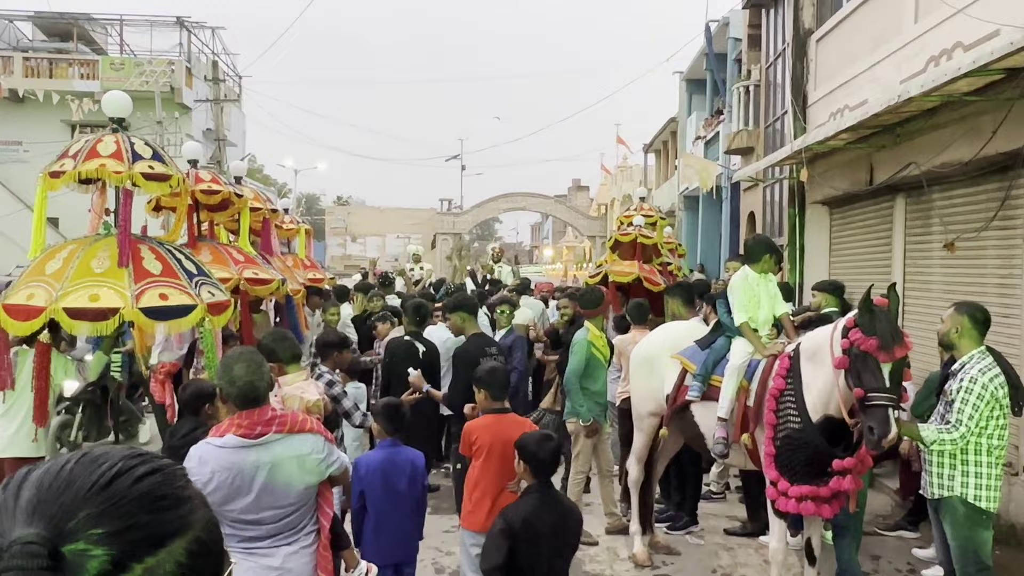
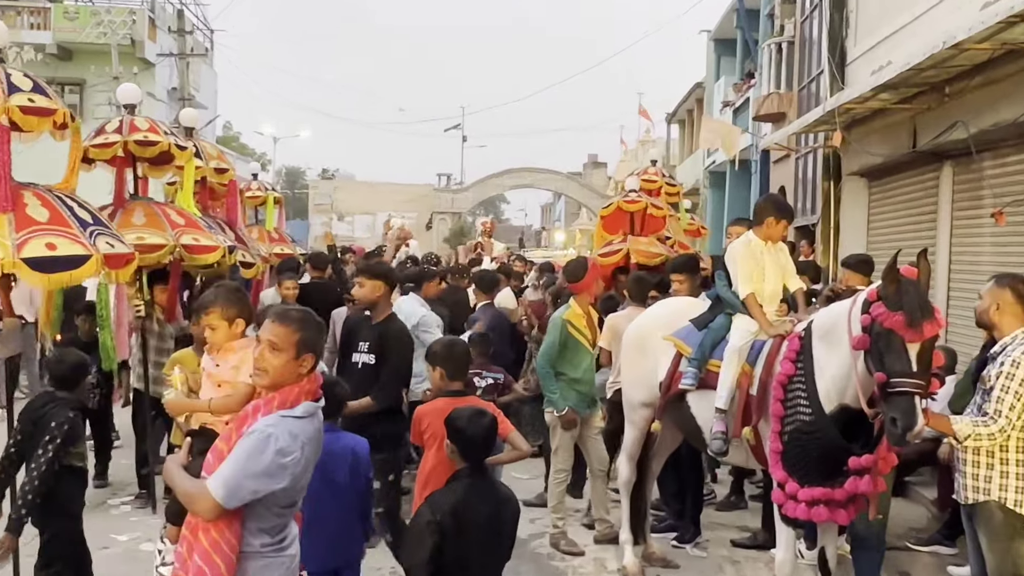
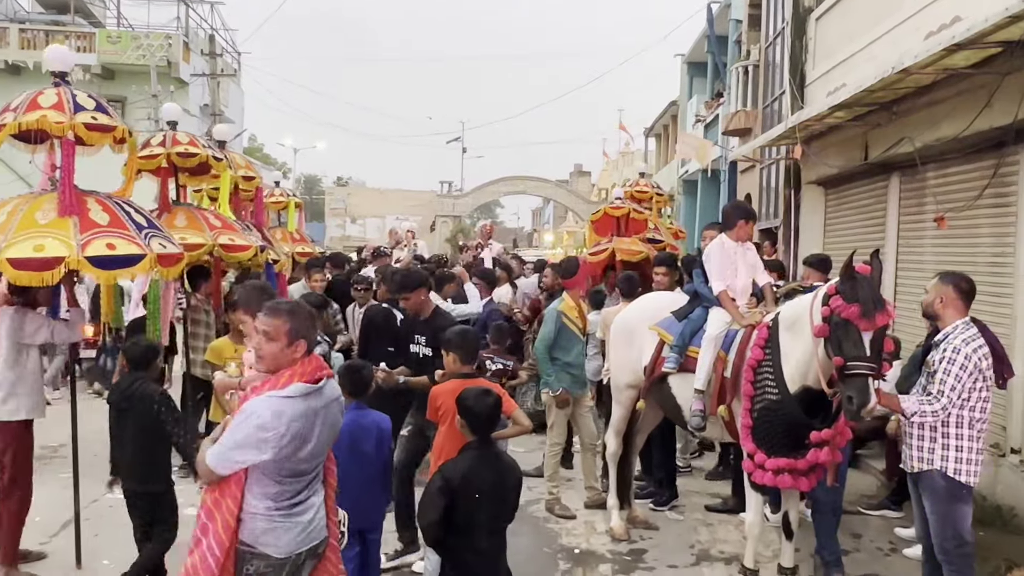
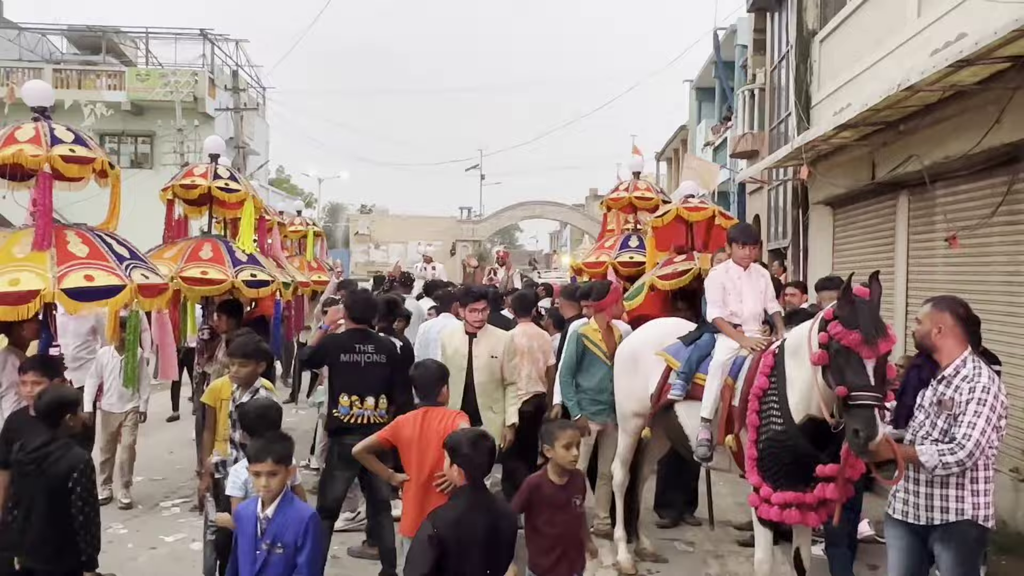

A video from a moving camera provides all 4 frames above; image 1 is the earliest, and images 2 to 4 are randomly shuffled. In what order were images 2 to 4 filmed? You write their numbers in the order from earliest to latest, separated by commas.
3, 2, 4
